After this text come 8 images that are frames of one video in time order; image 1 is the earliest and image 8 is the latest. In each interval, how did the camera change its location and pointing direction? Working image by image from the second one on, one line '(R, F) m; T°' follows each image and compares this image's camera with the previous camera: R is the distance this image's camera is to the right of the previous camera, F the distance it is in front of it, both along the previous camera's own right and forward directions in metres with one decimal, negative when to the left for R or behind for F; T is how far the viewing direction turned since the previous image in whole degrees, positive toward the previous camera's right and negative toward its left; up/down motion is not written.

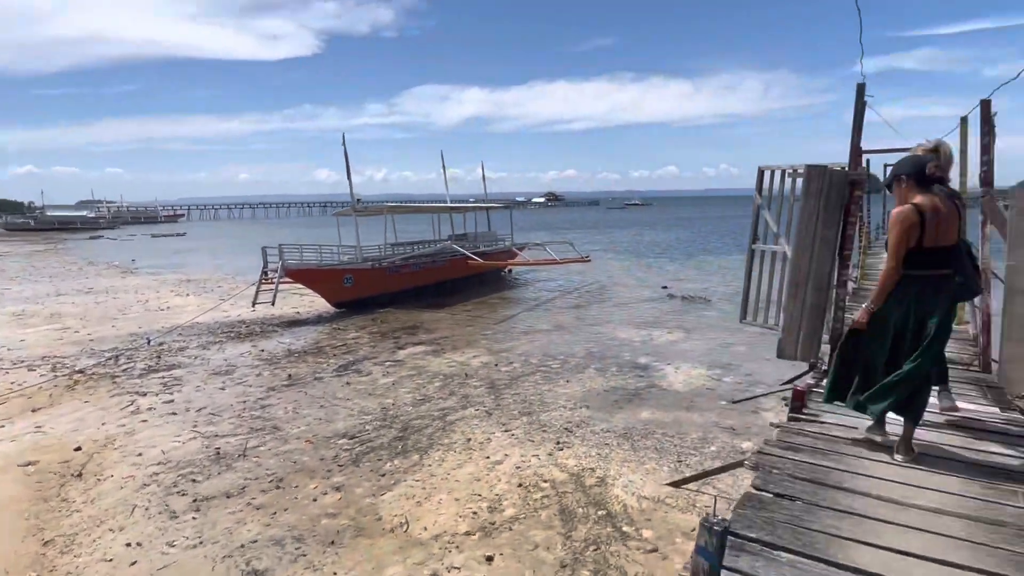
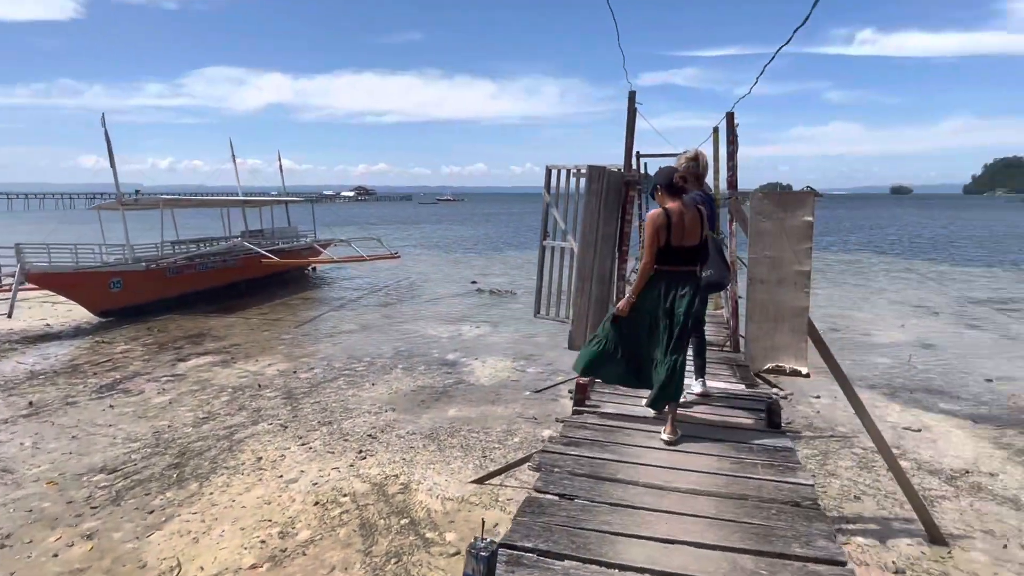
(+0.2, +0.2) m; +17°
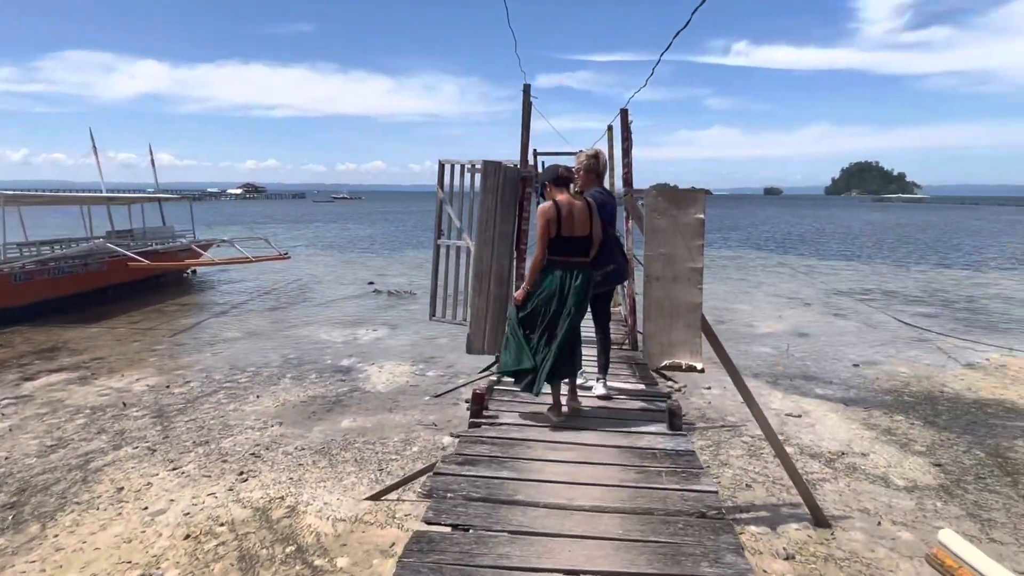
(+0.1, +0.3) m; +9°
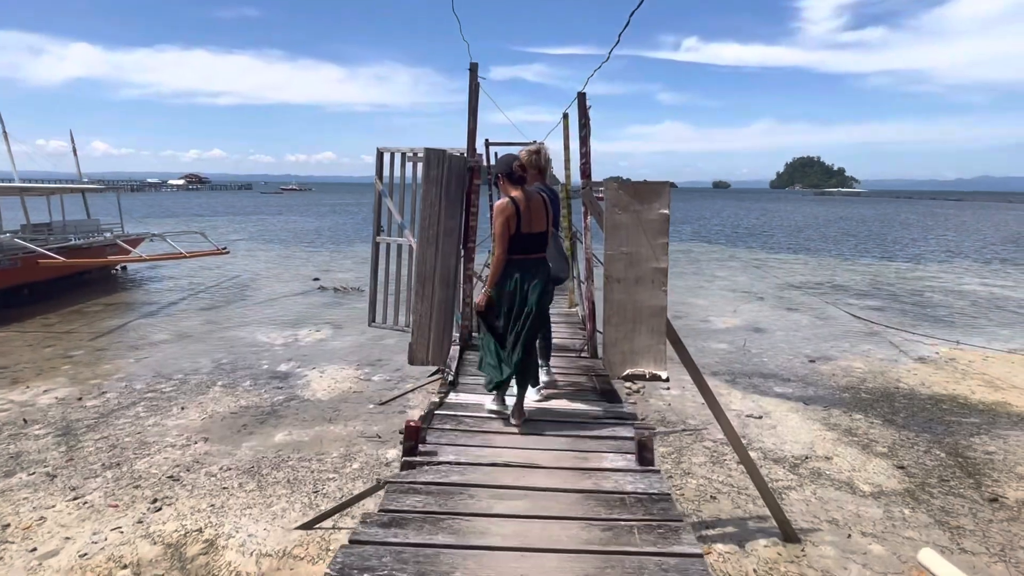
(+0.1, +0.5) m; +4°
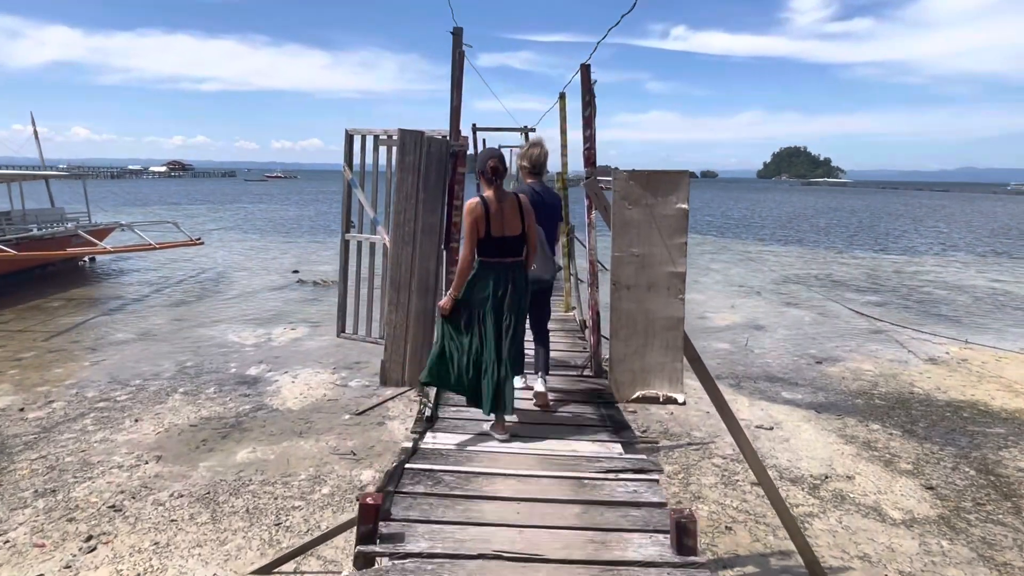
(0.0, +0.7) m; +1°
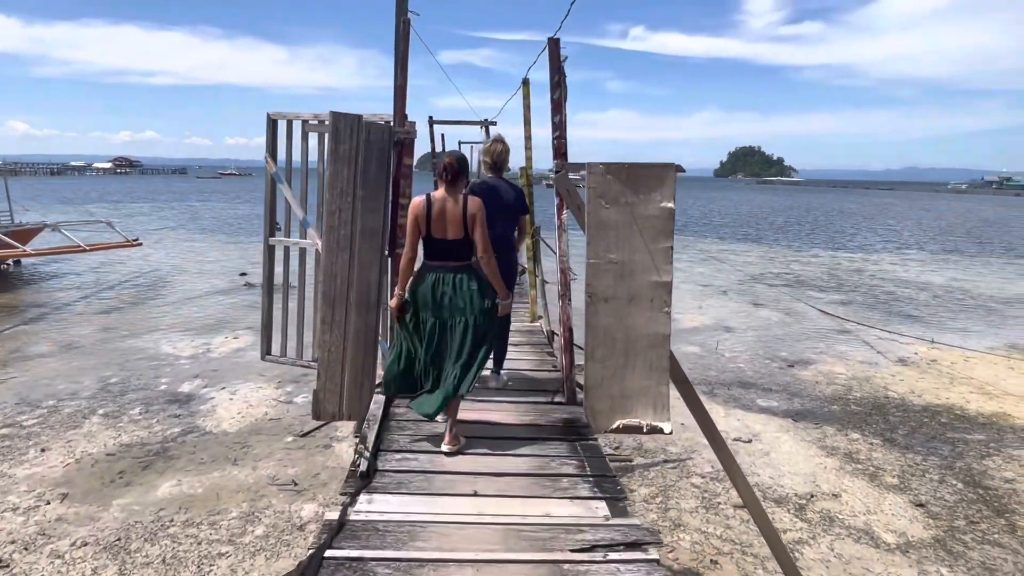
(0.0, +0.6) m; +4°
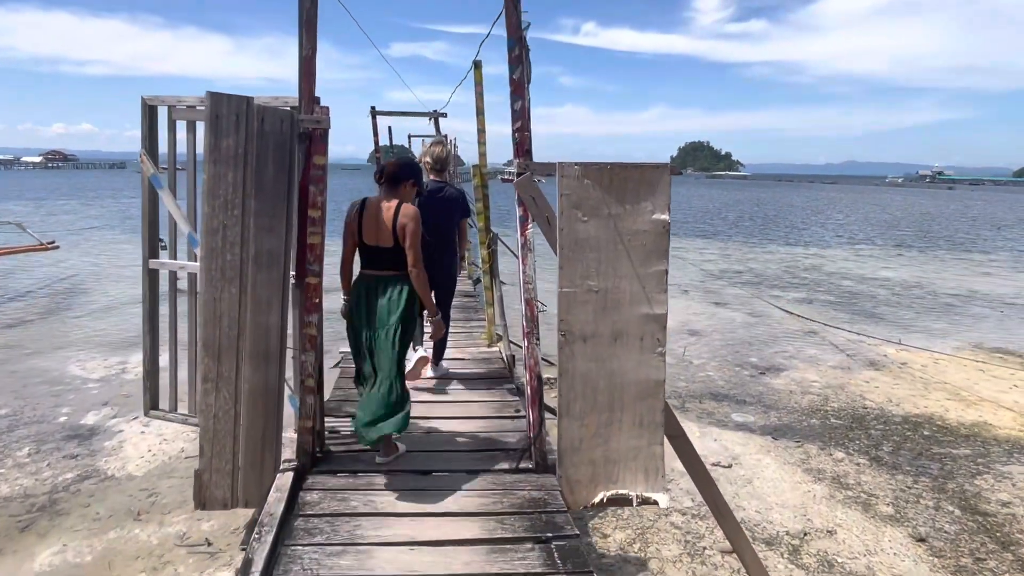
(0.0, +0.8) m; +4°
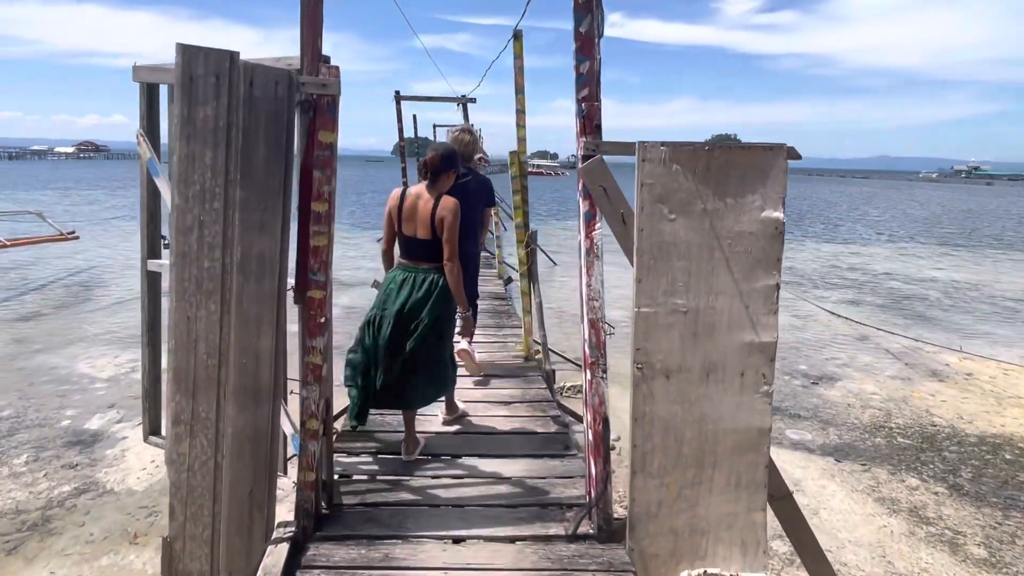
(-0.1, +0.6) m; -2°
